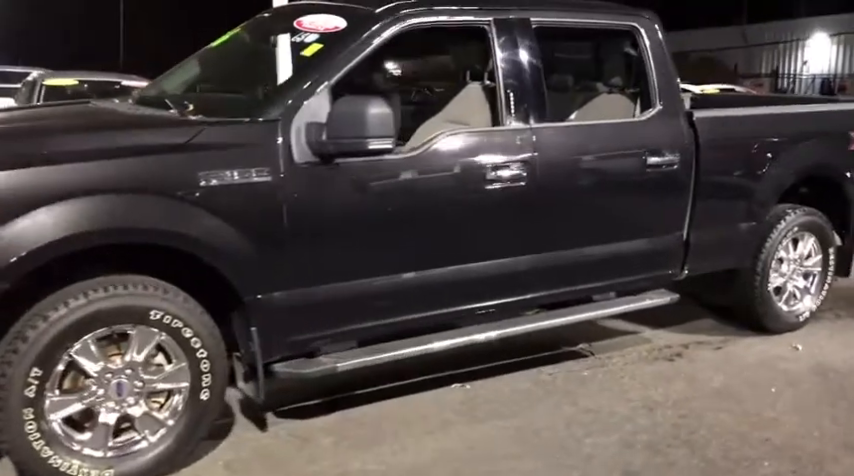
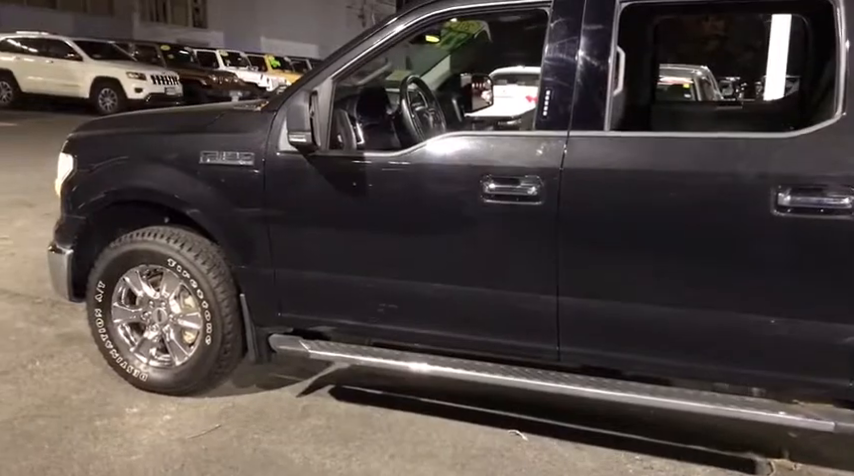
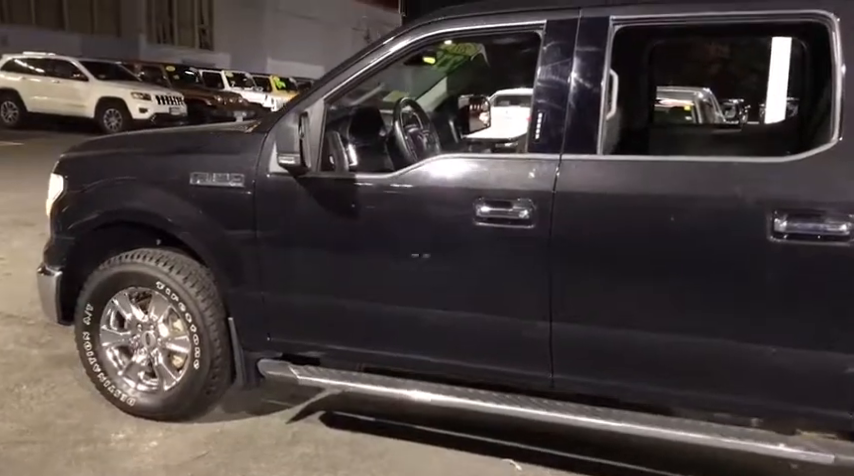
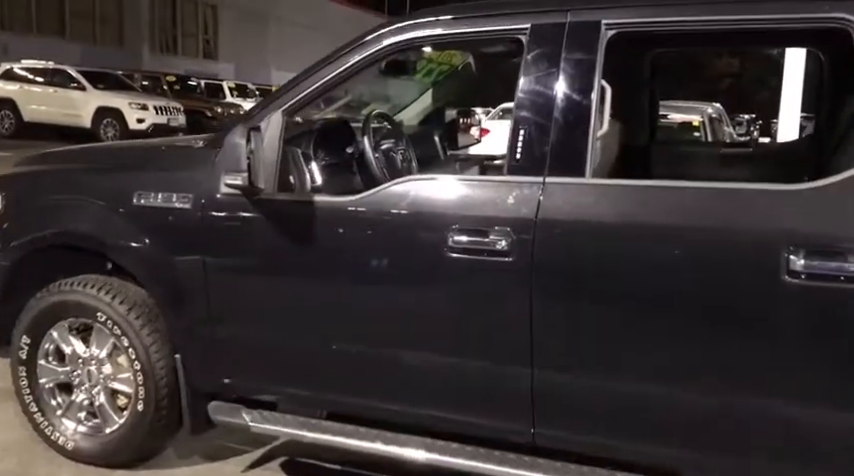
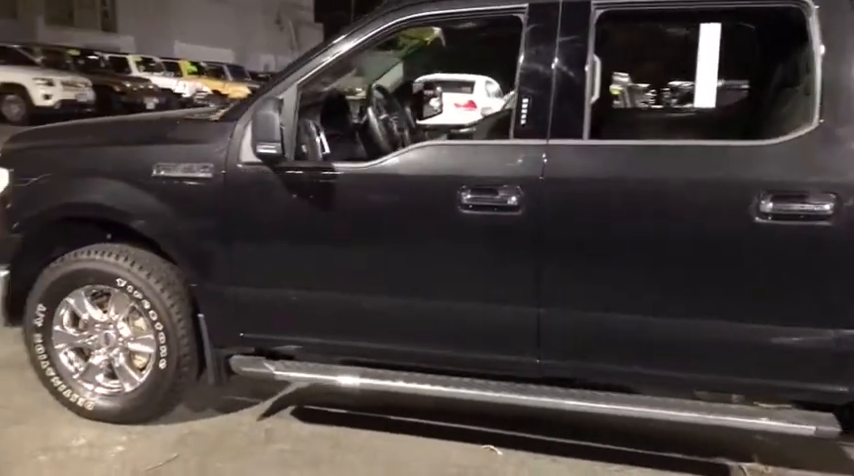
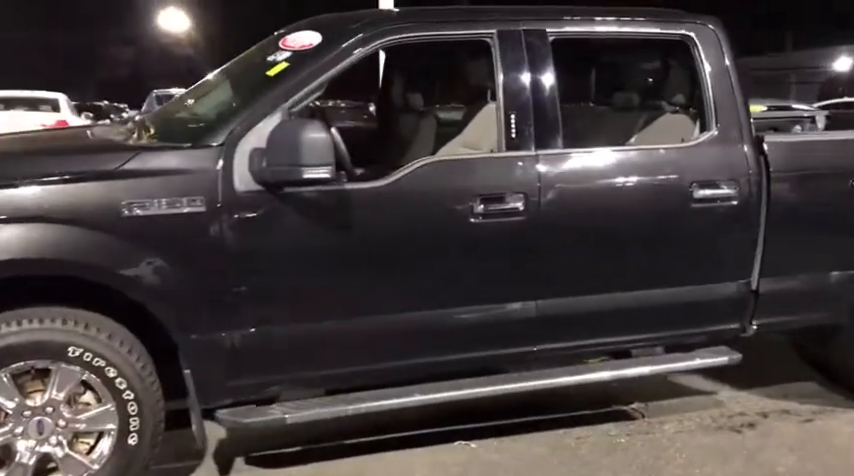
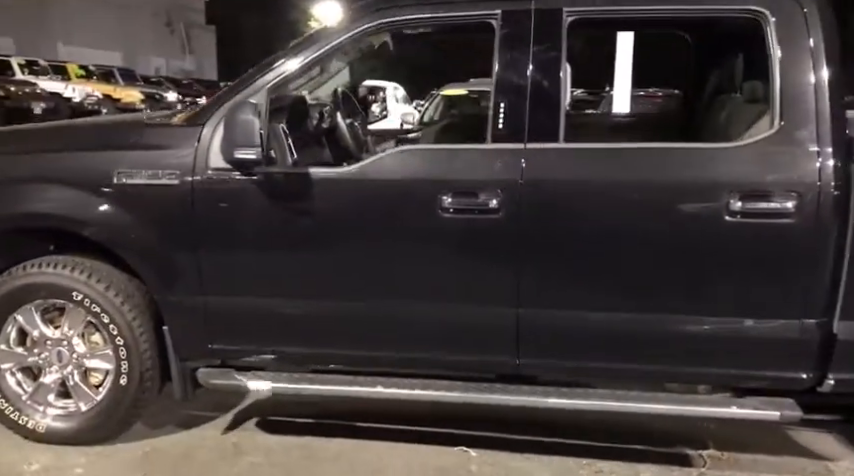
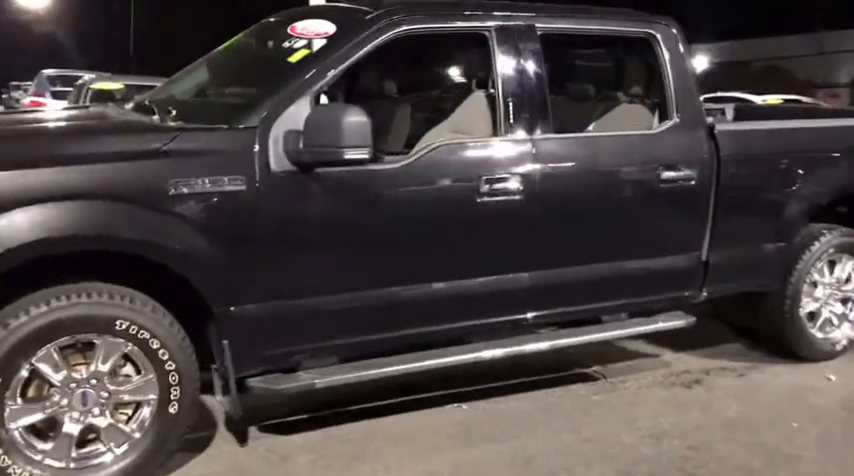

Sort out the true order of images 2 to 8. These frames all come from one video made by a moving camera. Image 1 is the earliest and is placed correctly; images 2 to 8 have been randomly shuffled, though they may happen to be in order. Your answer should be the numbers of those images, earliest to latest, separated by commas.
8, 6, 7, 5, 2, 3, 4
